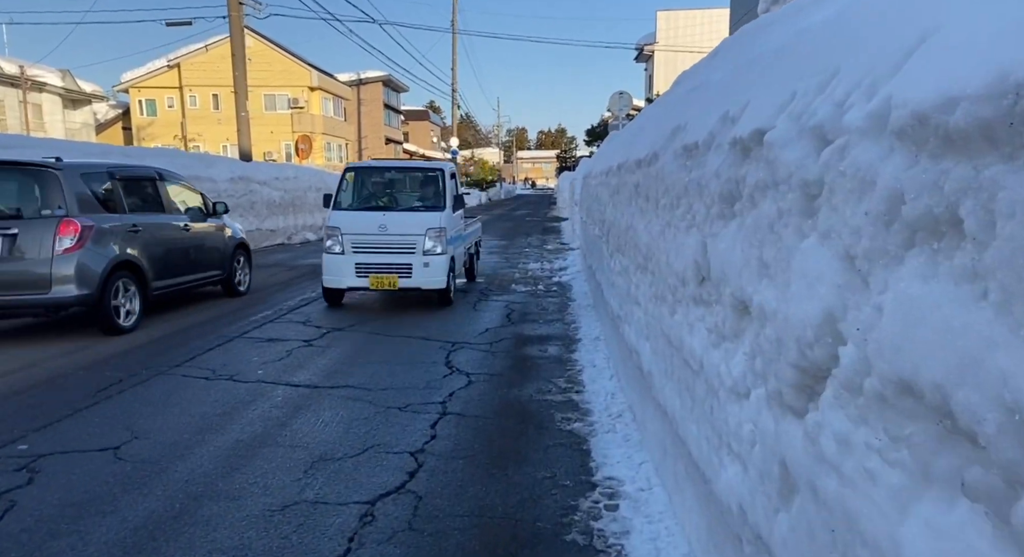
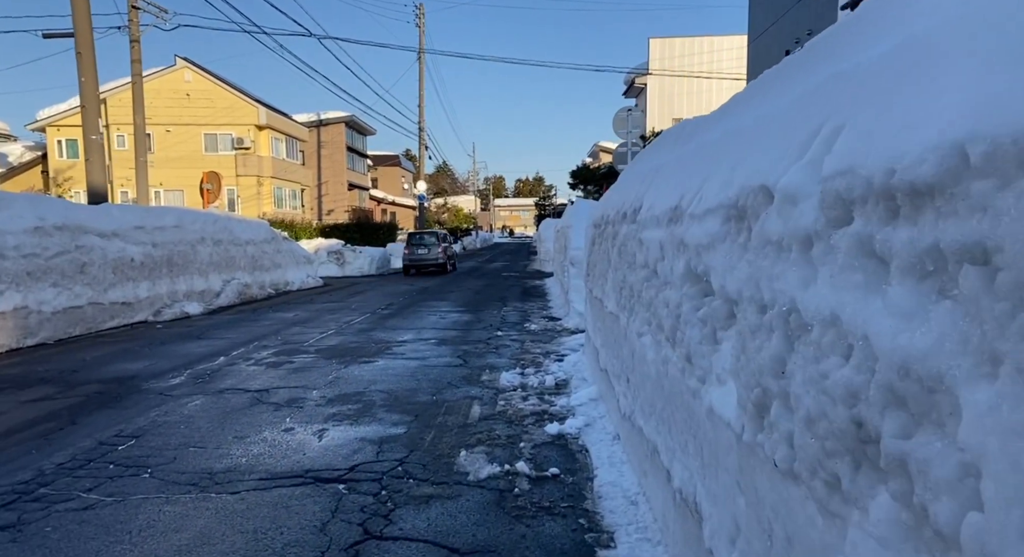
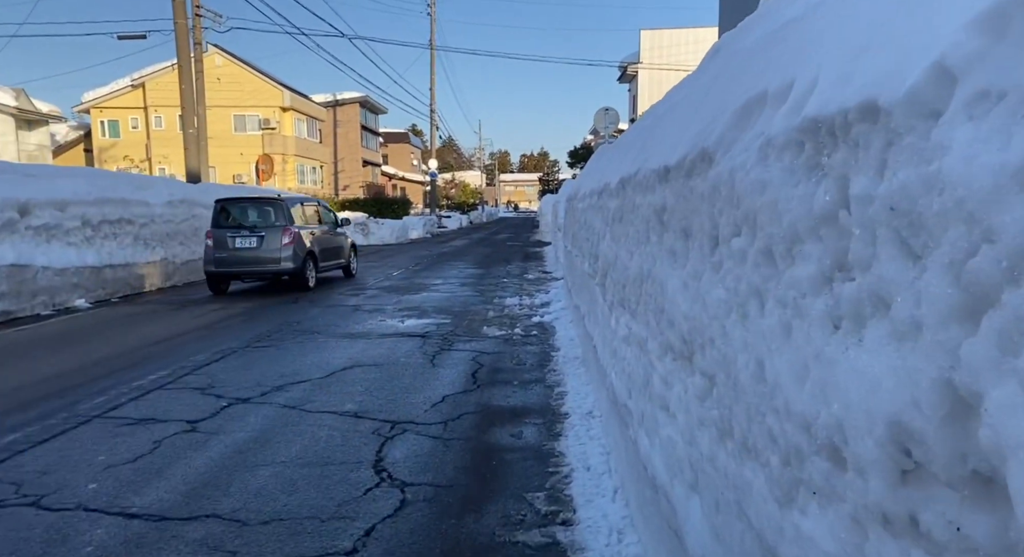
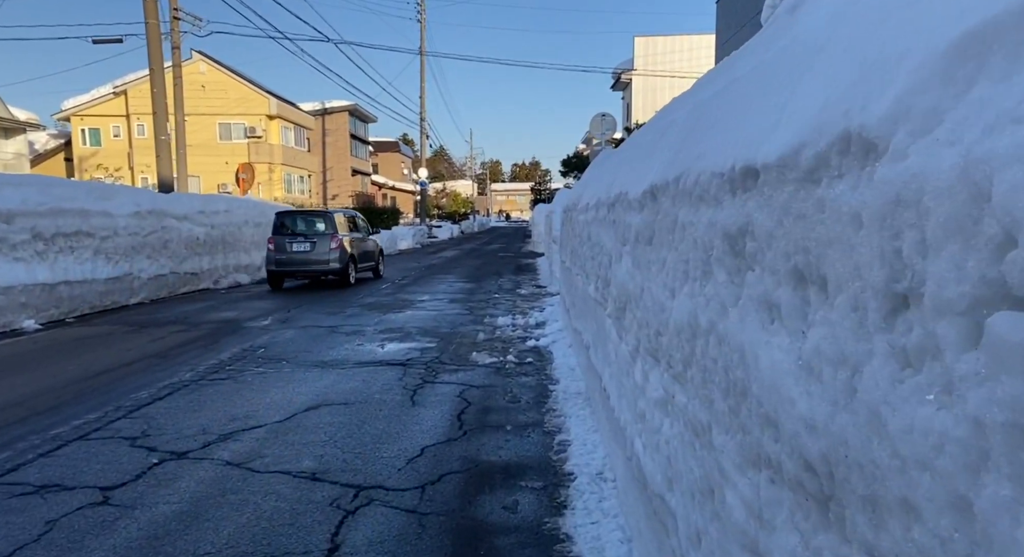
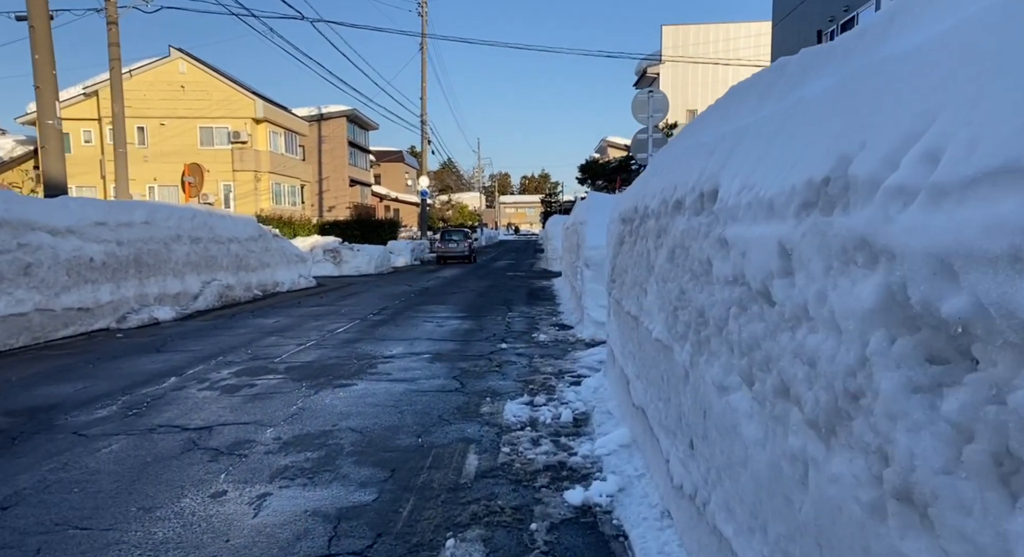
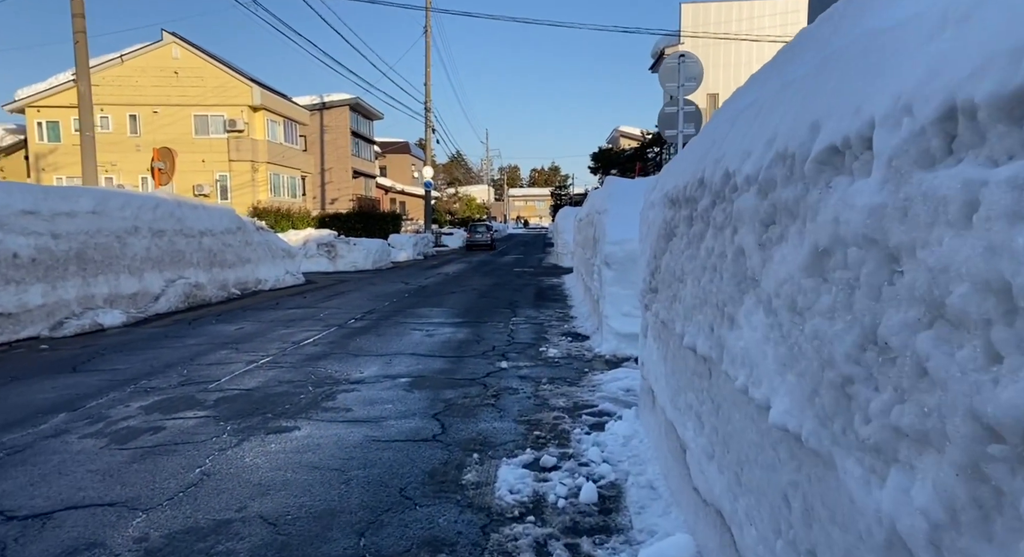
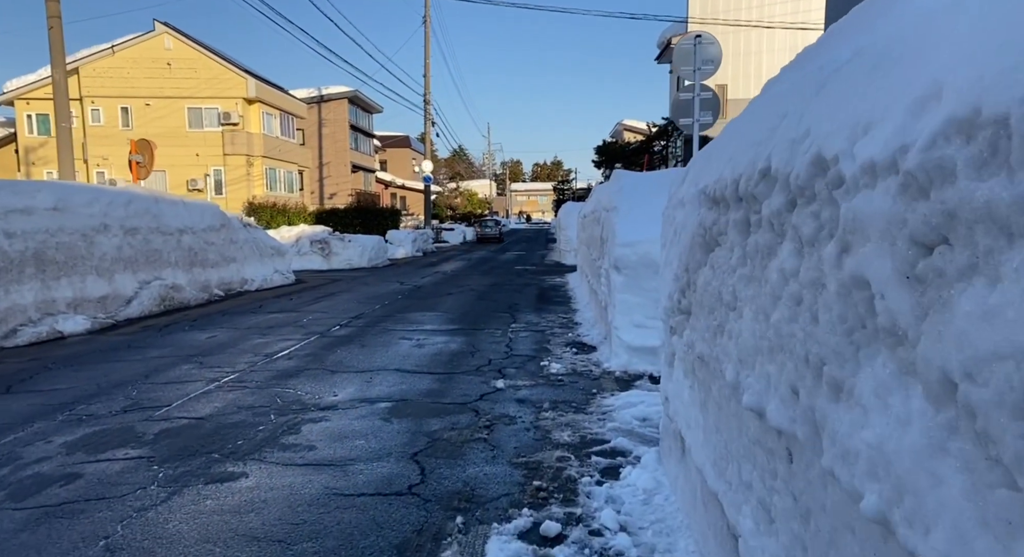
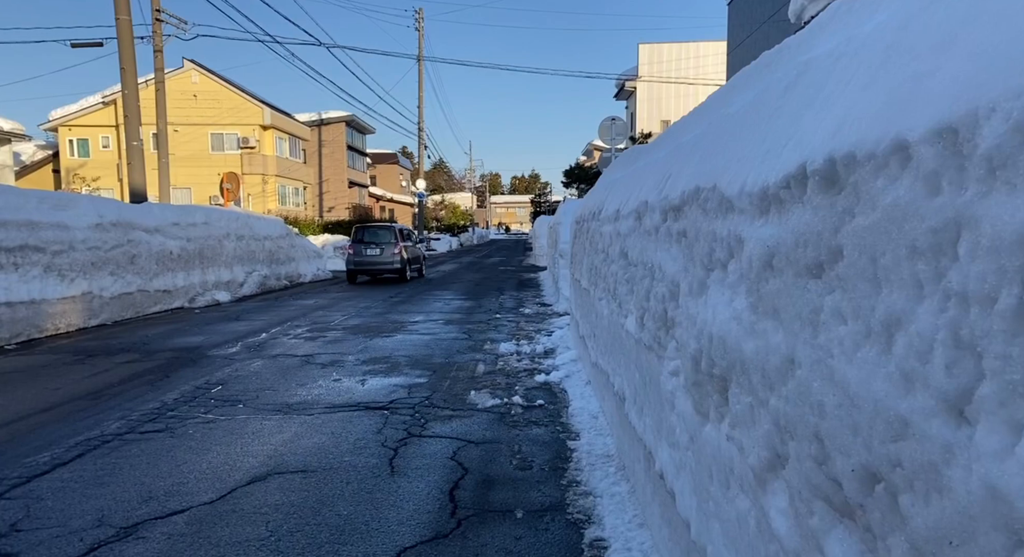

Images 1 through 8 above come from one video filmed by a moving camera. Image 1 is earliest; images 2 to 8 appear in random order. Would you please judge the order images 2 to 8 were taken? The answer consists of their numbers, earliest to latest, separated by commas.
3, 4, 8, 2, 5, 6, 7
